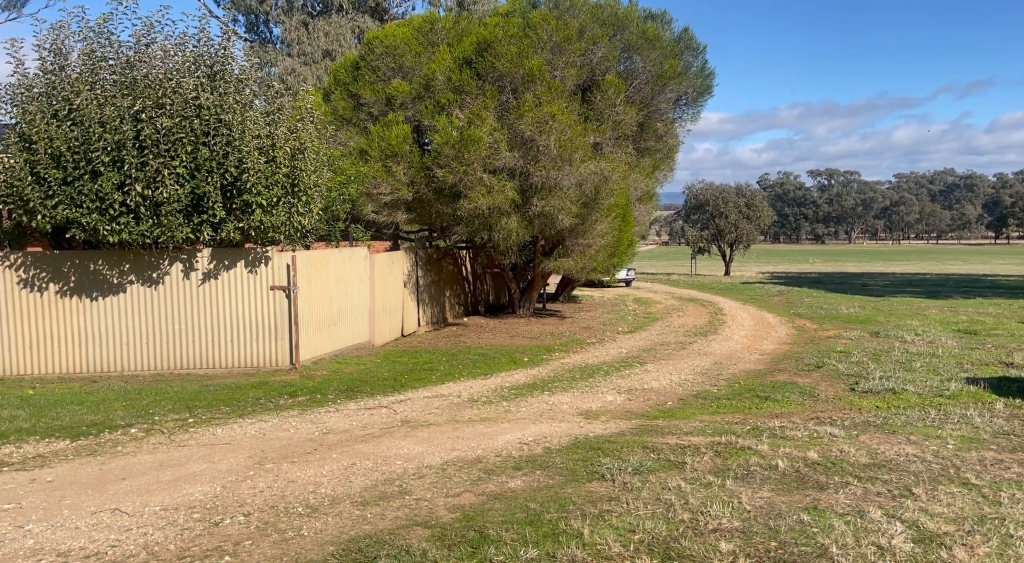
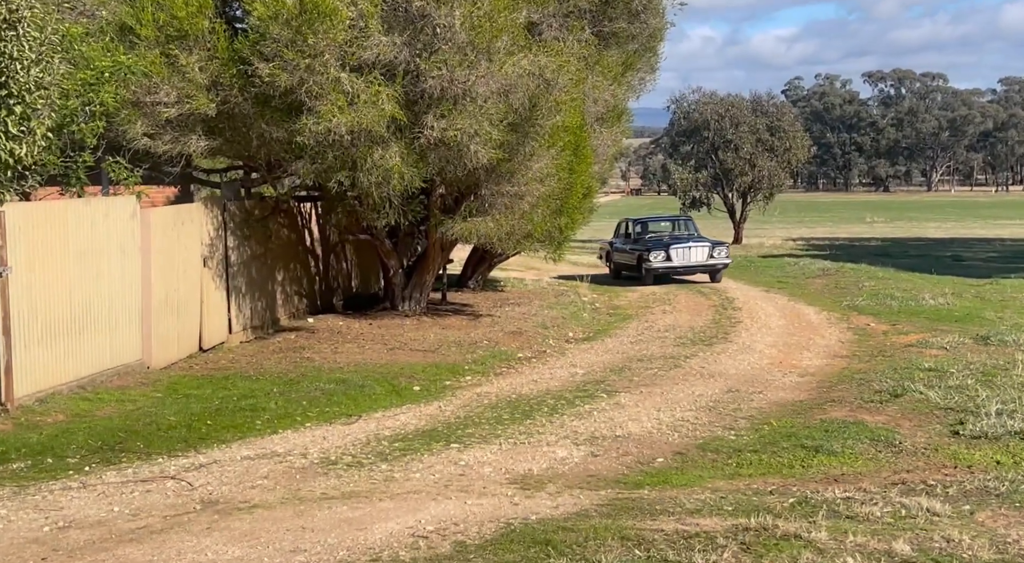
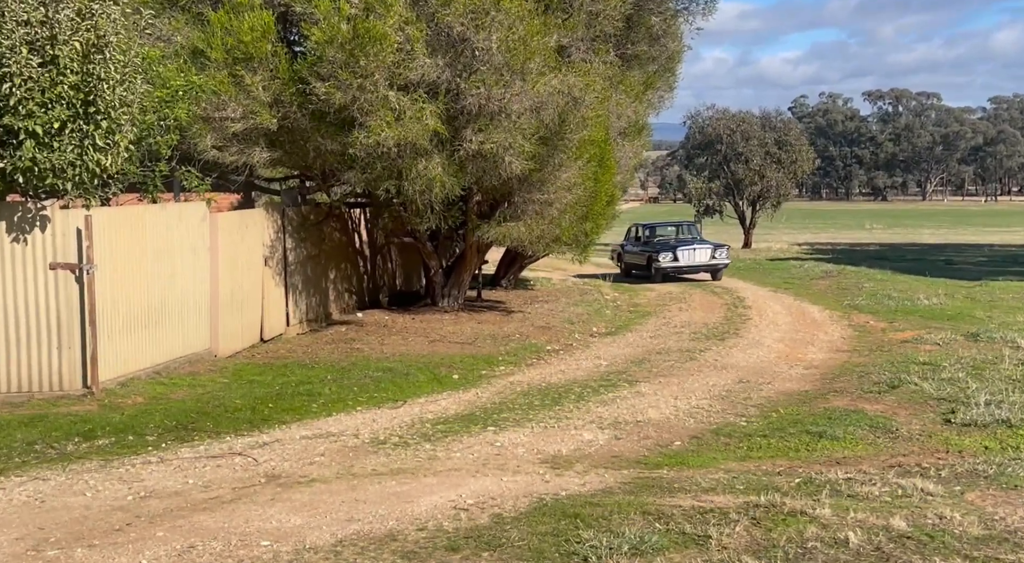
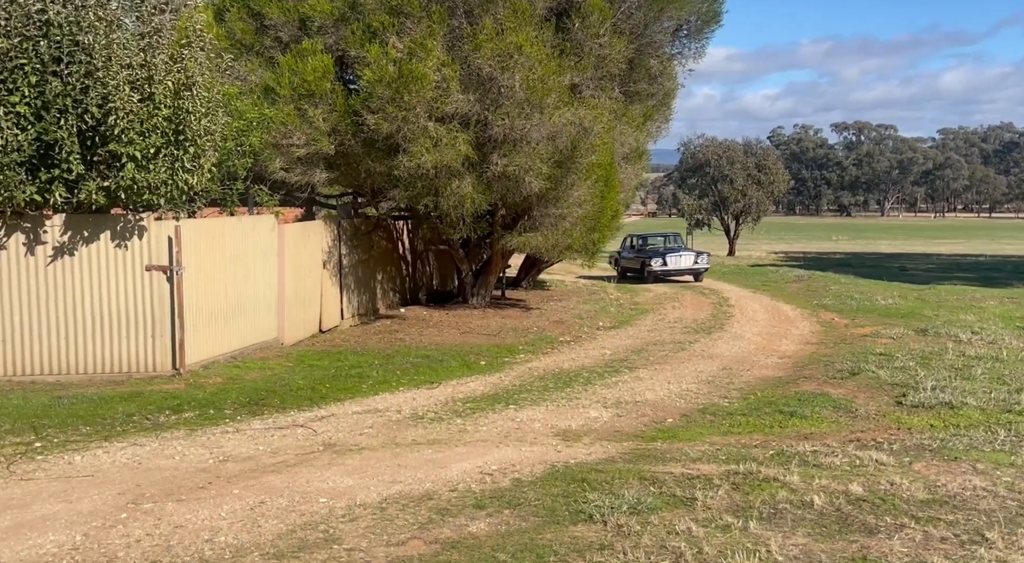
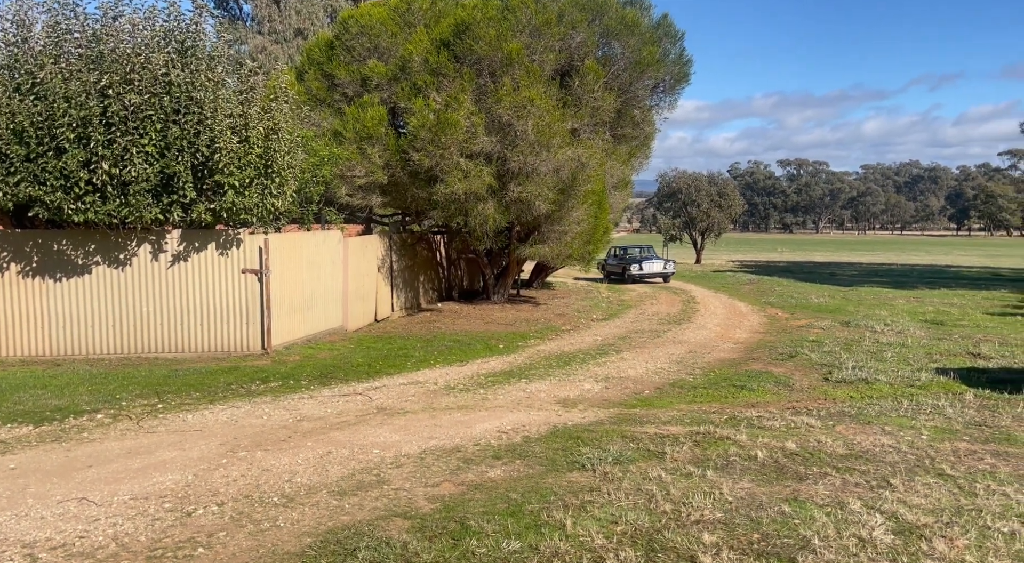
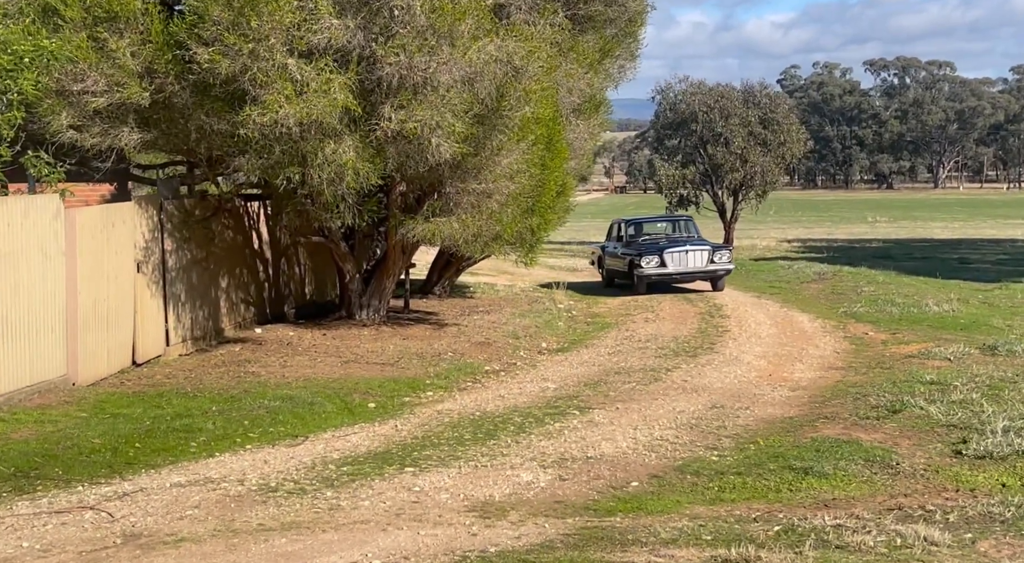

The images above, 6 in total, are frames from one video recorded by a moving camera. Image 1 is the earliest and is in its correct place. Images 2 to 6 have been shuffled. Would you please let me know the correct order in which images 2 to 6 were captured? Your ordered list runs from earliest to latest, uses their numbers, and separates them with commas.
5, 4, 3, 2, 6
